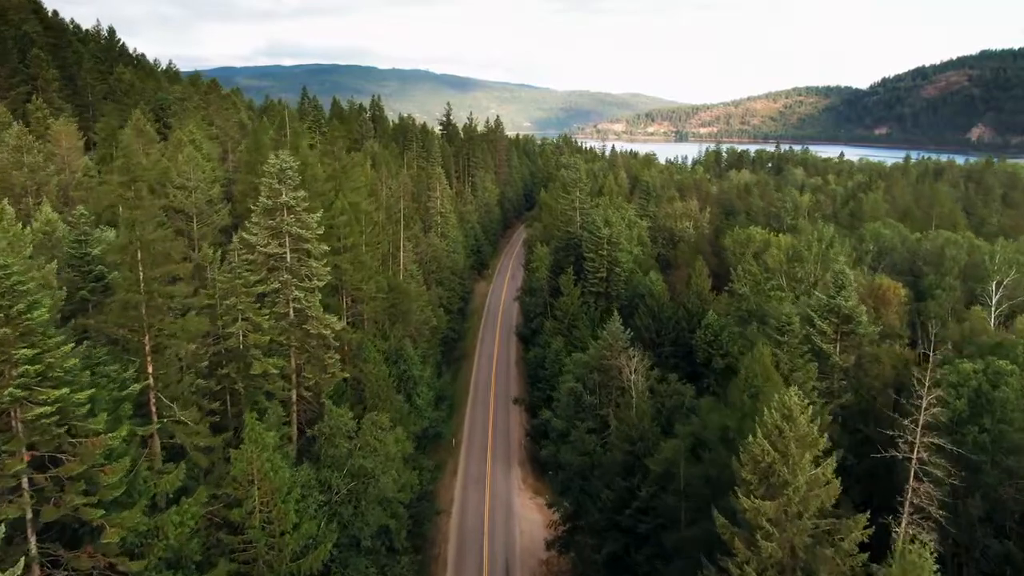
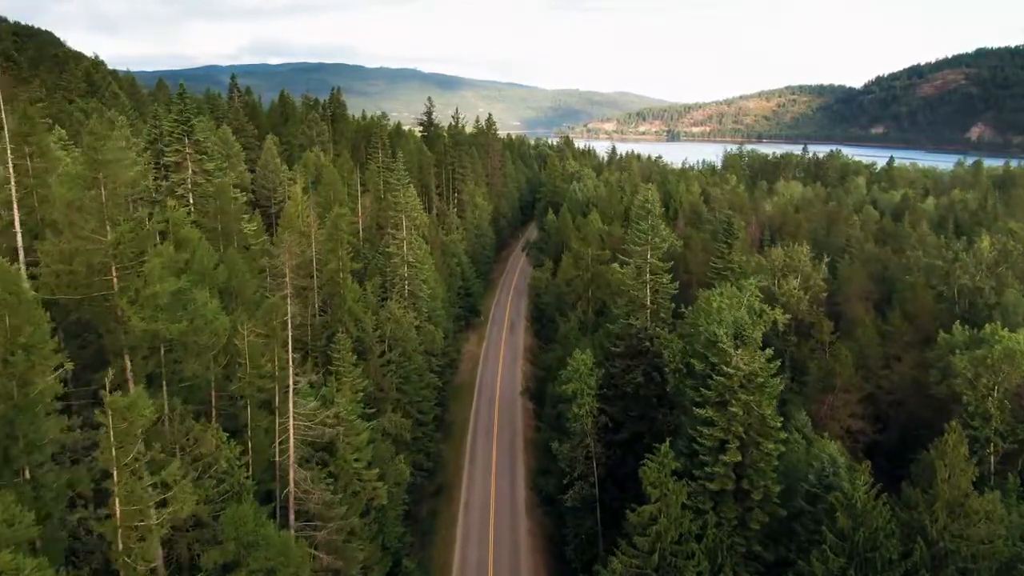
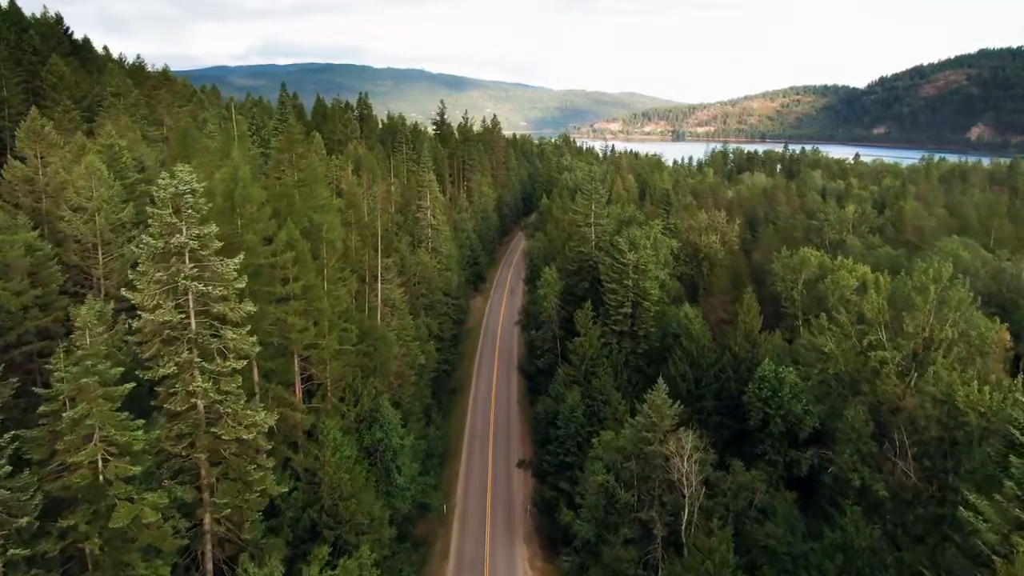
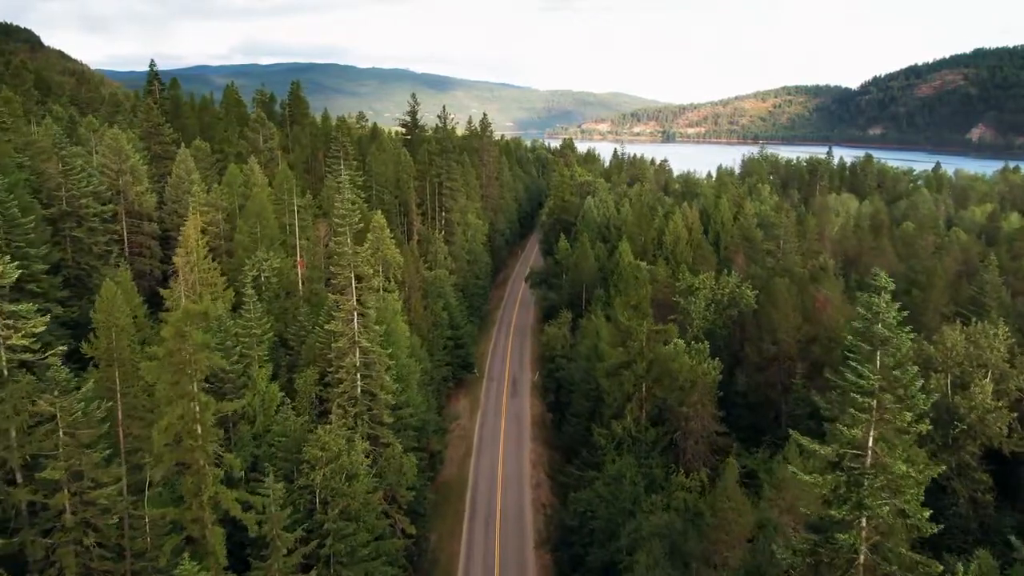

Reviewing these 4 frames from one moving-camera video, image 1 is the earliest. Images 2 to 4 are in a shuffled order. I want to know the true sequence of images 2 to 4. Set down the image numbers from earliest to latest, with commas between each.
3, 2, 4
